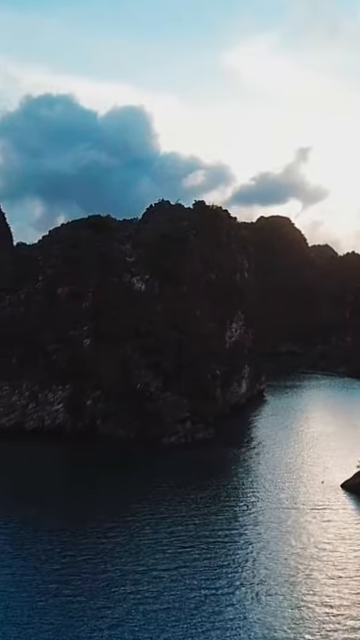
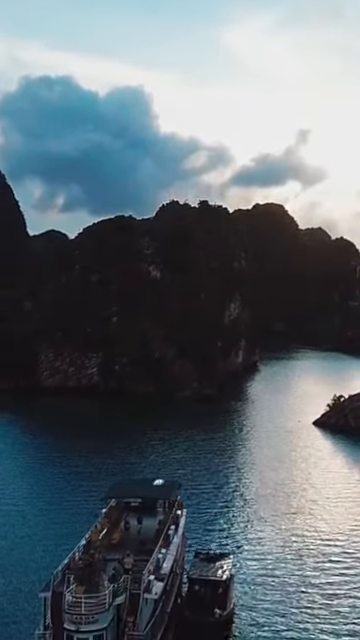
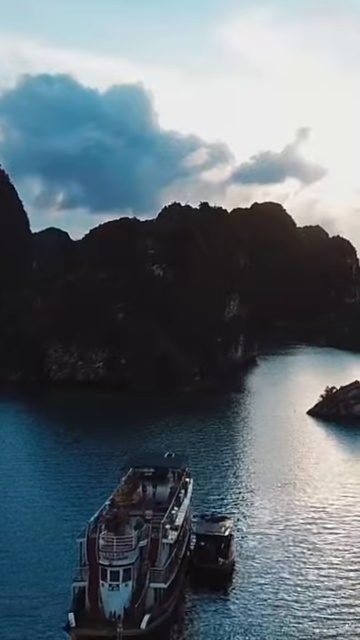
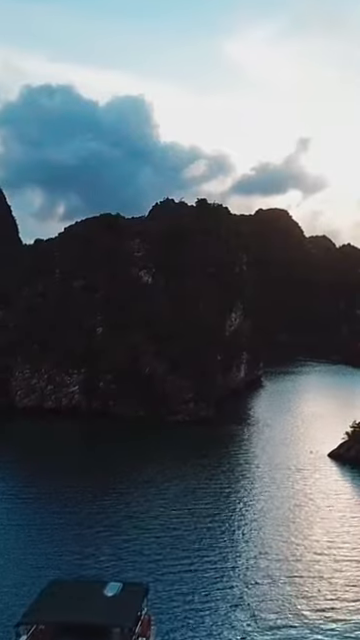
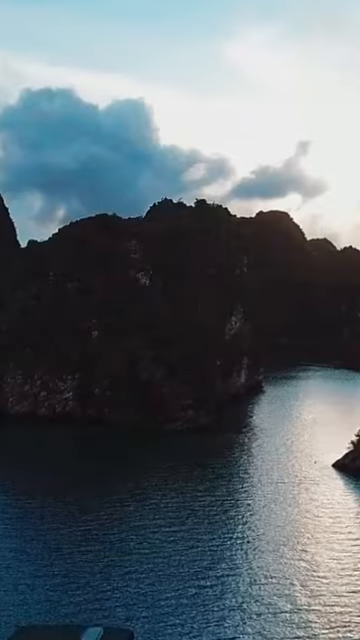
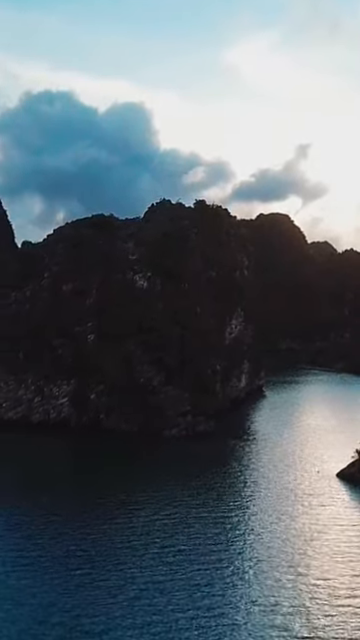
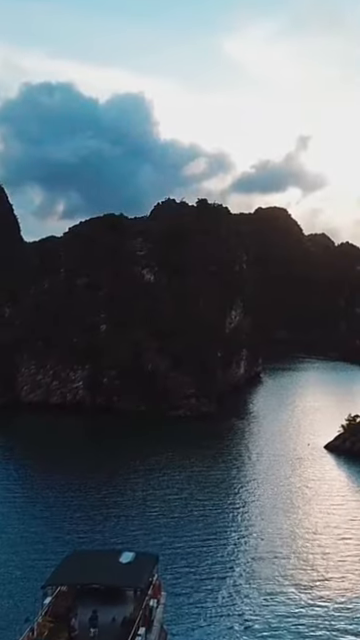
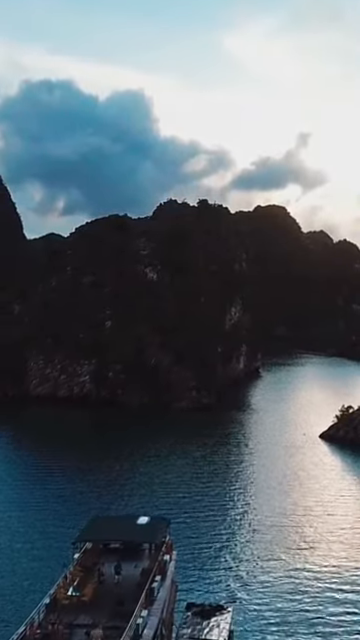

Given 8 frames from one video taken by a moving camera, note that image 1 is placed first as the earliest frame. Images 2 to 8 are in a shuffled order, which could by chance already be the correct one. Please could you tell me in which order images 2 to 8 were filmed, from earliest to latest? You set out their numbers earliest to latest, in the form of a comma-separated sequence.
6, 5, 4, 7, 8, 2, 3
